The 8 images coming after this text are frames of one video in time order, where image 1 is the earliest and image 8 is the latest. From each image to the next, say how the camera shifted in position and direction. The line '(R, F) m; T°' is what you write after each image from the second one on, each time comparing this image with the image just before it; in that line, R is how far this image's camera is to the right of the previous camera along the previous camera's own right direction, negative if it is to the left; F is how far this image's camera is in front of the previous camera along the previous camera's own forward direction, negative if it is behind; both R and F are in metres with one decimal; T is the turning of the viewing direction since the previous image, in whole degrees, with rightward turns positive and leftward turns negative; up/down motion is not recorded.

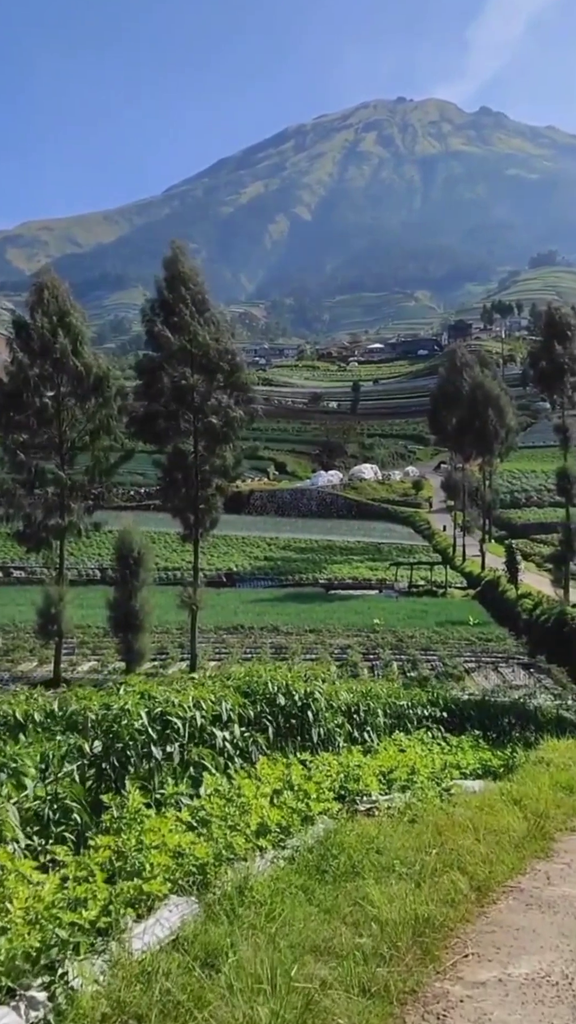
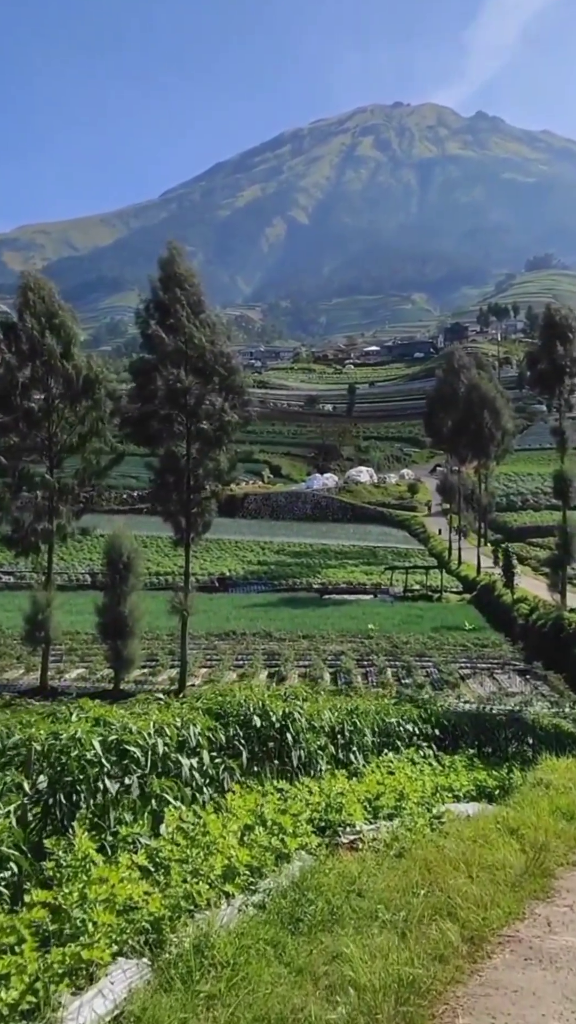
(+0.1, +0.5) m; 0°
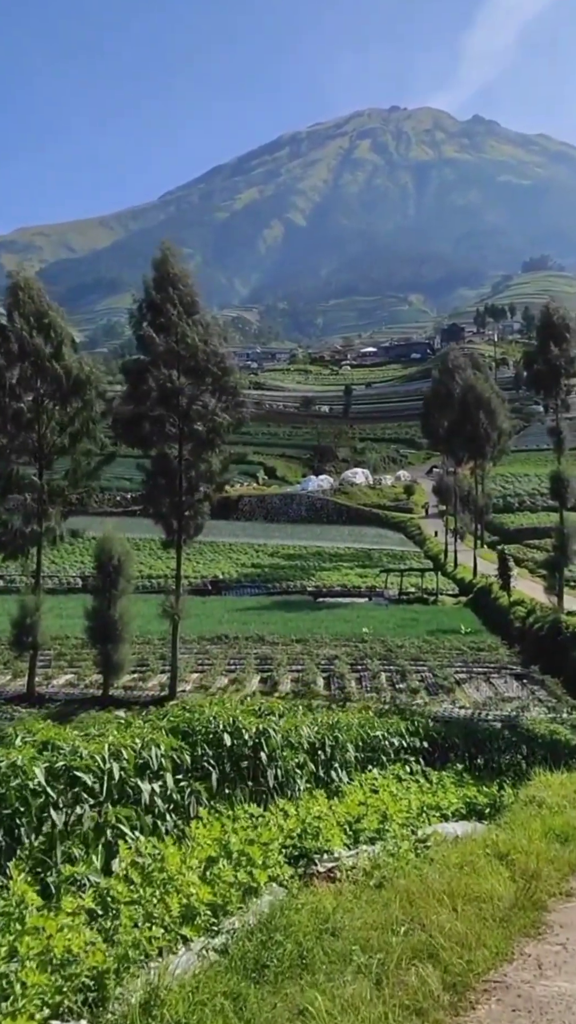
(+0.2, +0.4) m; 0°
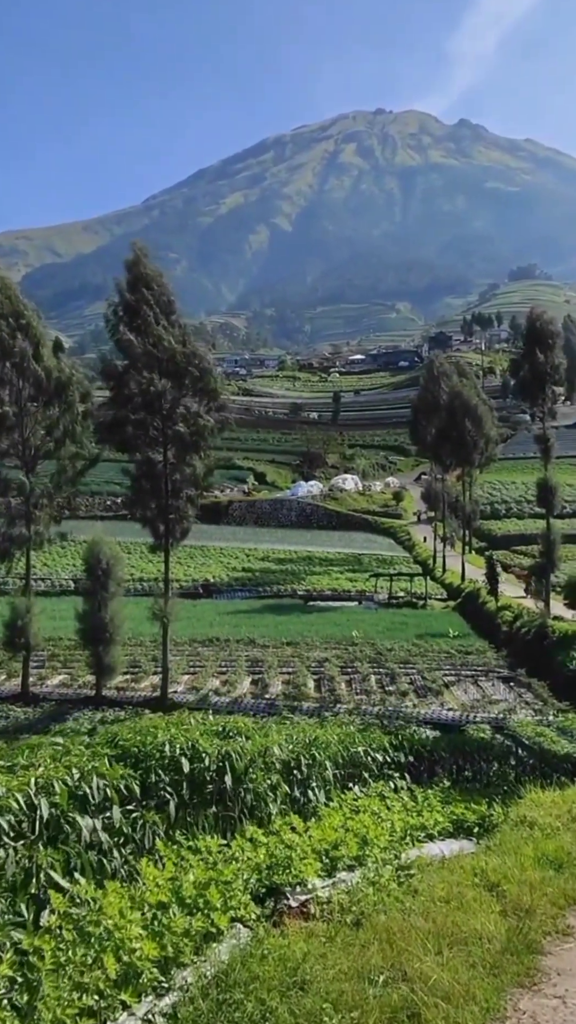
(-0.1, -0.3) m; +1°
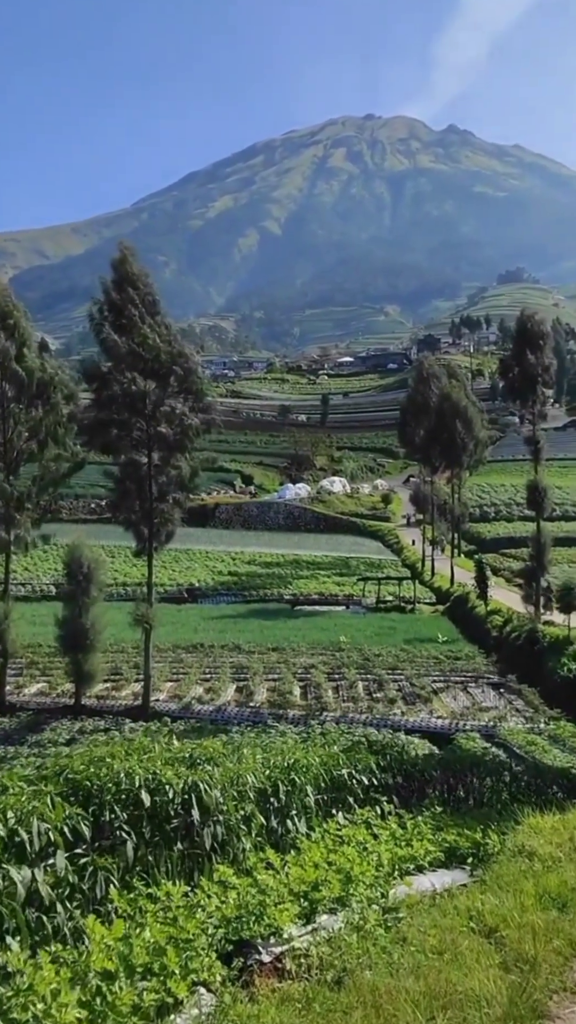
(+0.1, +0.6) m; +1°
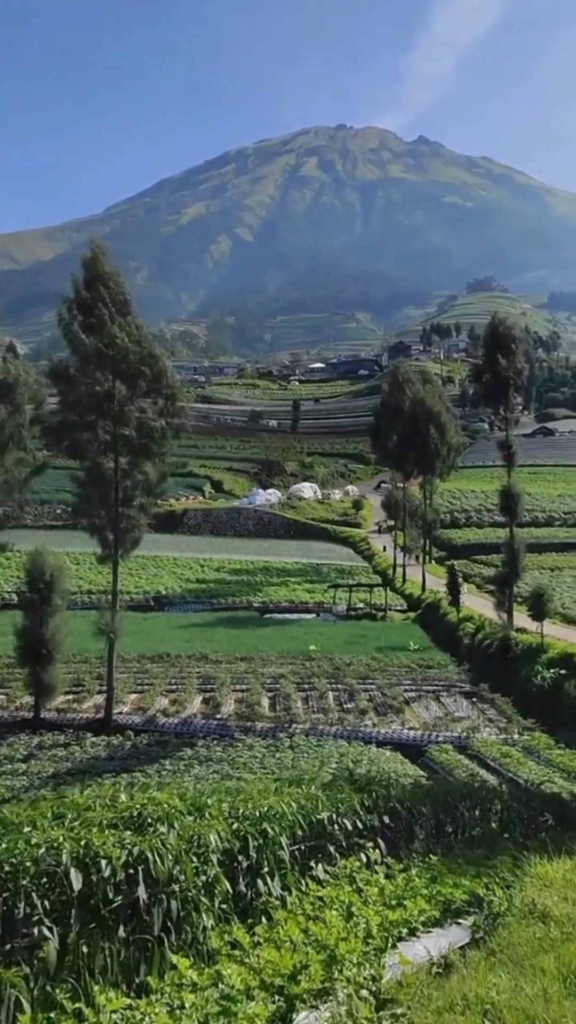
(+0.1, +0.6) m; +2°
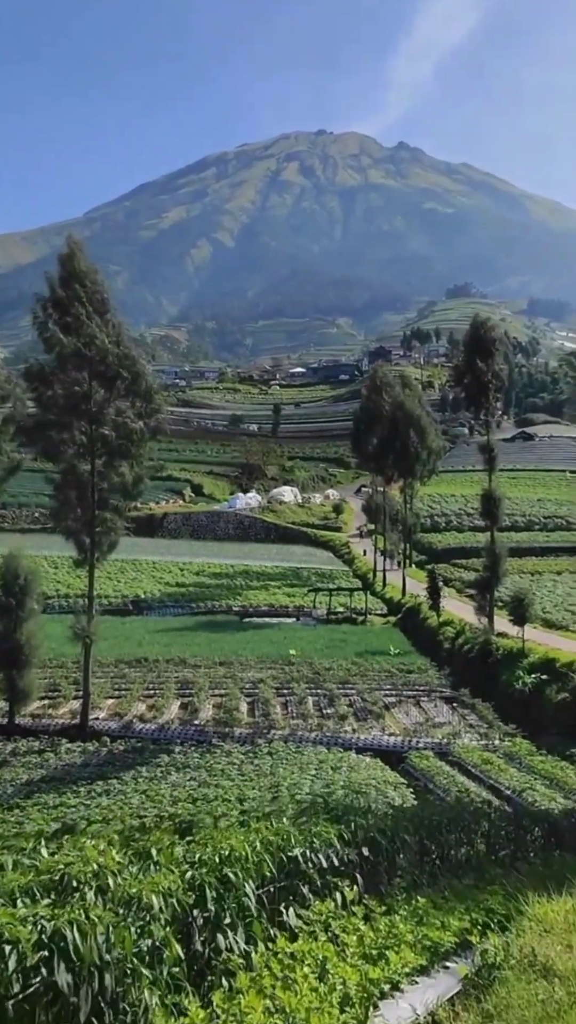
(0.0, +0.3) m; +1°
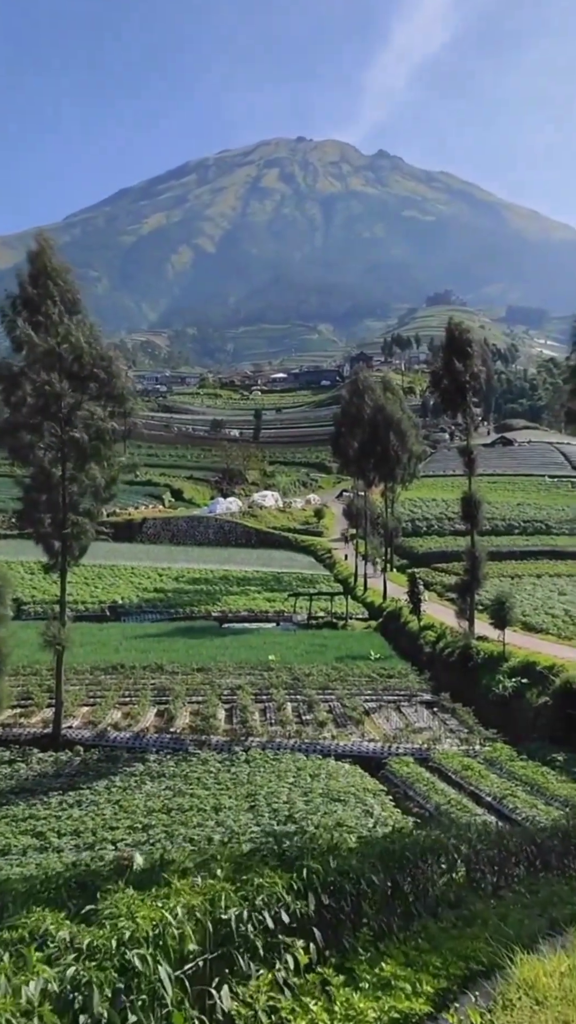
(+0.1, +0.4) m; +1°
